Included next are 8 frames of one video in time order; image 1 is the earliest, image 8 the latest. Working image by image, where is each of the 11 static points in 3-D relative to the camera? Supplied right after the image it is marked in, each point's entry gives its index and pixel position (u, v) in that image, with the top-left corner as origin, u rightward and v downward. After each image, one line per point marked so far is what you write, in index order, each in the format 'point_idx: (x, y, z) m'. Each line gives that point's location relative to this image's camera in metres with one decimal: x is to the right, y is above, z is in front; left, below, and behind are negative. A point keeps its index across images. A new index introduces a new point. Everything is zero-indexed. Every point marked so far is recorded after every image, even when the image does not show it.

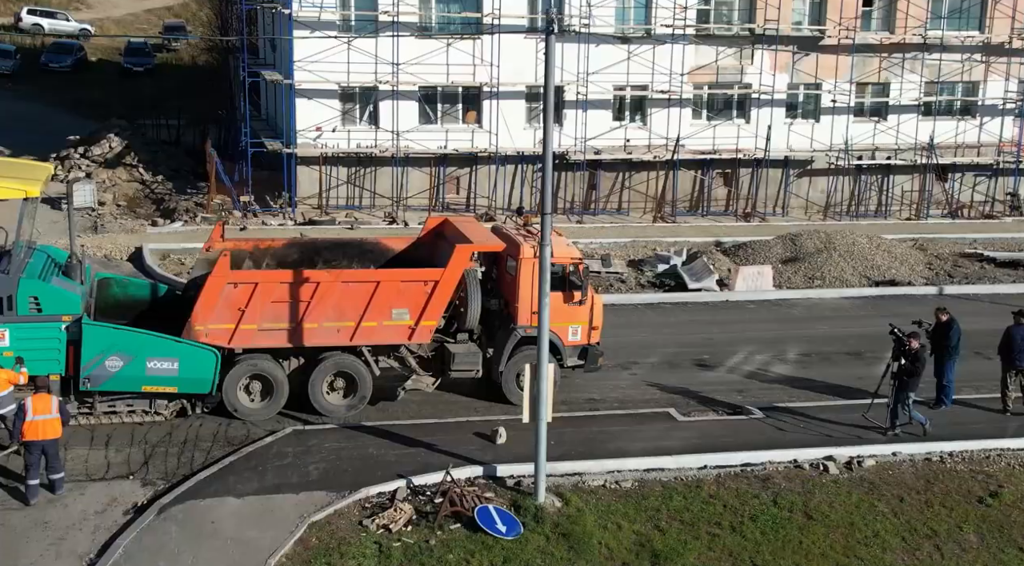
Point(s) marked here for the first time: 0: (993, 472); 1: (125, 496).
0: (+5.6, -2.2, +13.6) m
1: (-4.2, -2.3, +12.4) m
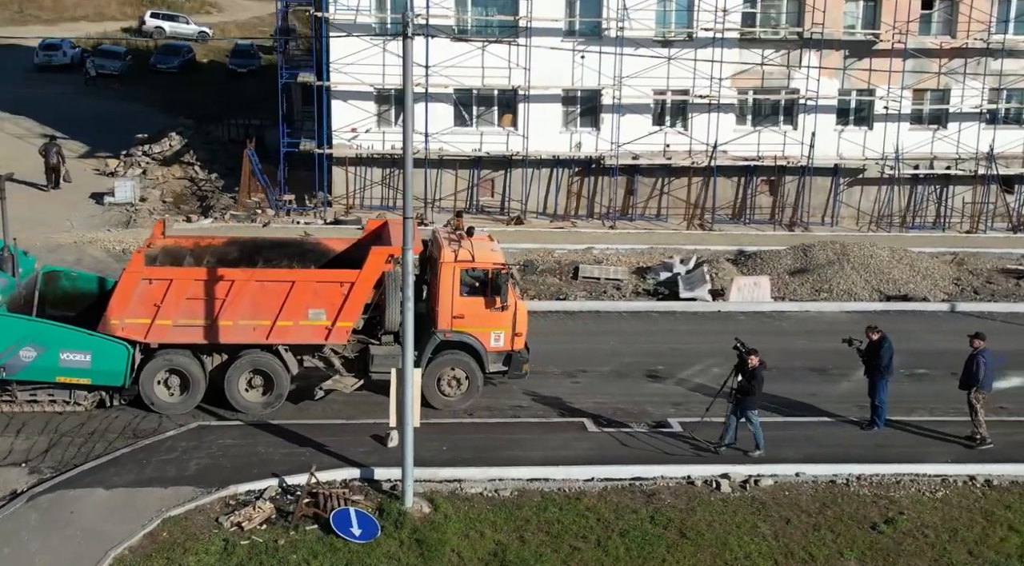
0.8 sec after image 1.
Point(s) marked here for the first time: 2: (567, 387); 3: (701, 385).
0: (+4.3, -2.4, +12.9) m
1: (-5.6, -2.3, +12.9) m
2: (+0.8, -1.5, +16.7) m
3: (+2.7, -1.5, +16.9) m
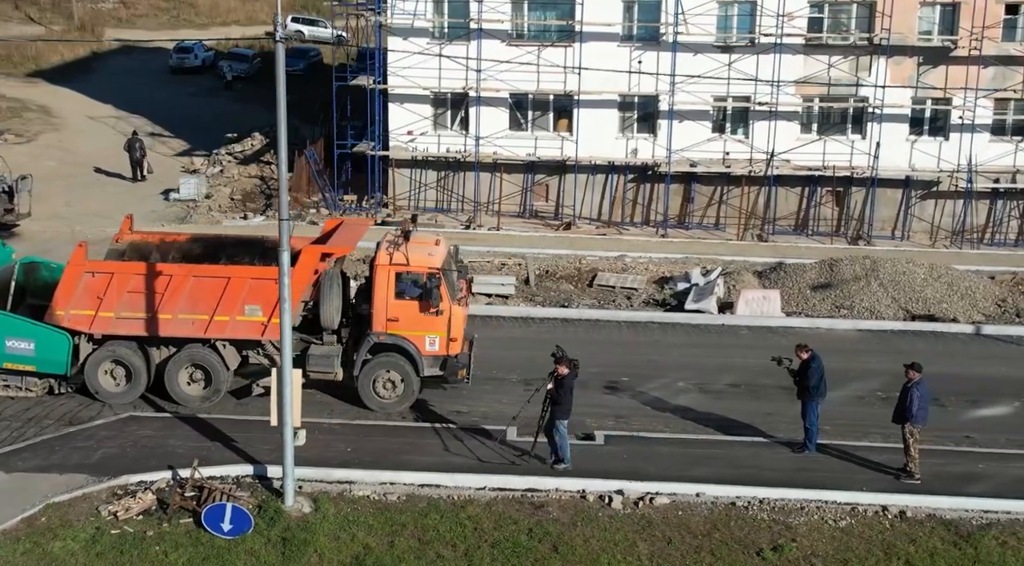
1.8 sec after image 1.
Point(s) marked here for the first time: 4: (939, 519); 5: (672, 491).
0: (+3.0, -2.6, +12.3) m
1: (-6.8, -2.1, +13.5) m
2: (+0.1, -1.6, +16.5) m
3: (+2.0, -1.6, +16.4) m
4: (+4.5, -2.5, +12.4) m
5: (+1.8, -2.3, +12.9) m
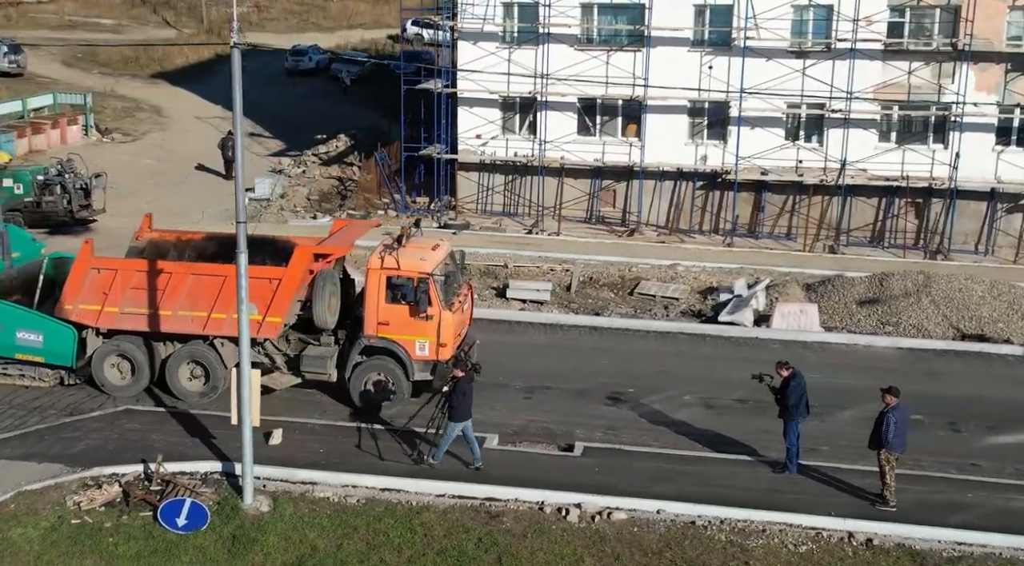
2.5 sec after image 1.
0: (+2.5, -2.7, +11.9) m
1: (-7.1, -2.0, +14.2) m
2: (0.0, -1.7, +16.4) m
3: (+2.0, -1.8, +16.1) m
4: (+4.0, -2.7, +11.8) m
5: (+1.3, -2.4, +12.6) m
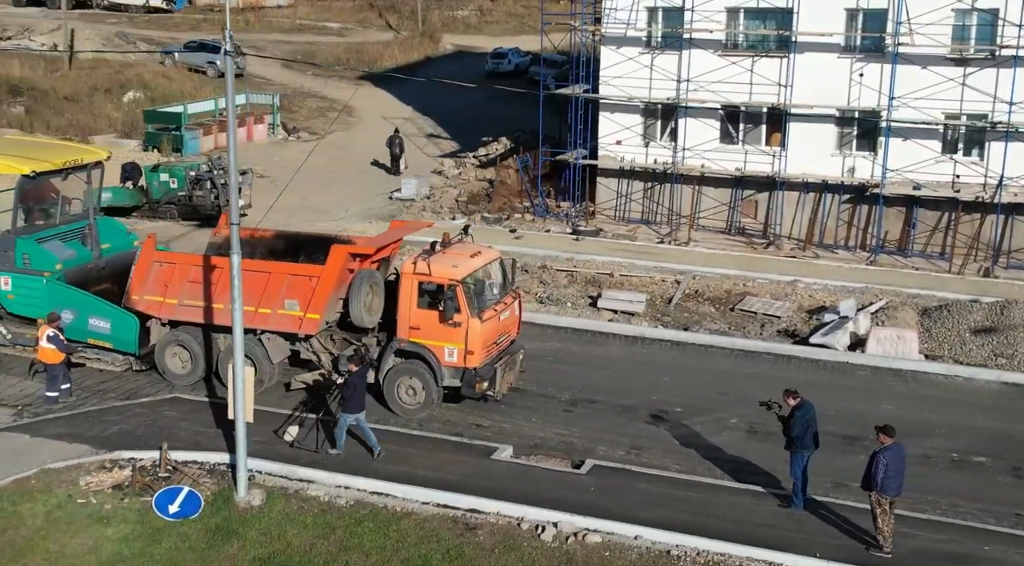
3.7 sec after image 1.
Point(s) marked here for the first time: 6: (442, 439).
0: (+2.0, -2.9, +11.3) m
1: (-6.9, -1.9, +15.4) m
2: (+0.6, -1.8, +16.2) m
3: (+2.4, -2.0, +15.5) m
4: (+3.5, -3.0, +10.9) m
5: (+1.0, -2.6, +12.2) m
6: (-0.9, -2.0, +14.7) m
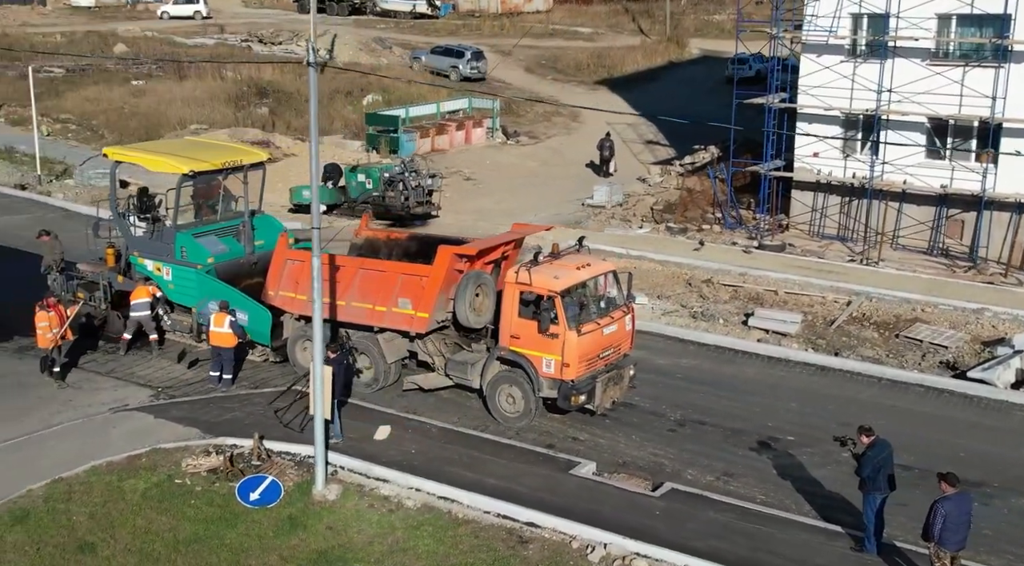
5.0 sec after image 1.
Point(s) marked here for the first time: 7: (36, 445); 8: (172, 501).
0: (+2.3, -3.2, +10.8) m
1: (-5.5, -1.7, +16.7) m
2: (+2.0, -2.0, +15.9) m
3: (+3.6, -2.3, +14.8) m
4: (+3.7, -3.3, +10.1) m
5: (+1.5, -2.8, +11.9) m
6: (+0.2, -2.1, +14.7) m
7: (-6.2, -2.1, +15.2) m
8: (-4.0, -2.5, +13.6) m
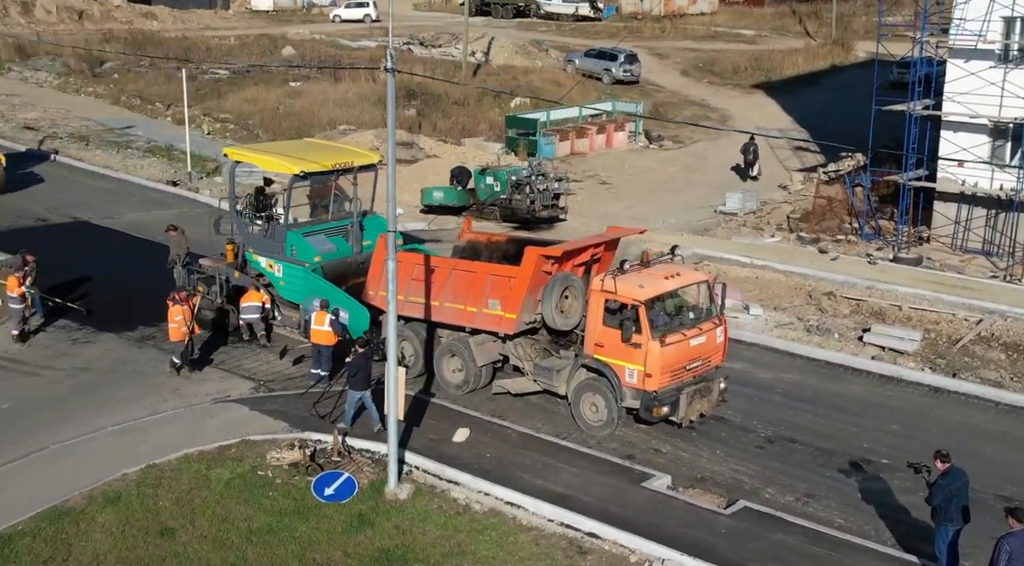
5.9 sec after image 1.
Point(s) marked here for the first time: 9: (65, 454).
0: (+2.6, -3.3, +10.4) m
1: (-4.2, -1.7, +17.3) m
2: (+3.1, -2.2, +15.5) m
3: (+4.5, -2.5, +14.2) m
4: (+3.9, -3.5, +9.5) m
5: (+2.0, -2.9, +11.6) m
6: (+1.2, -2.2, +14.5) m
7: (-5.1, -2.0, +16.0) m
8: (-3.1, -2.5, +14.0) m
9: (-5.9, -2.3, +15.4) m
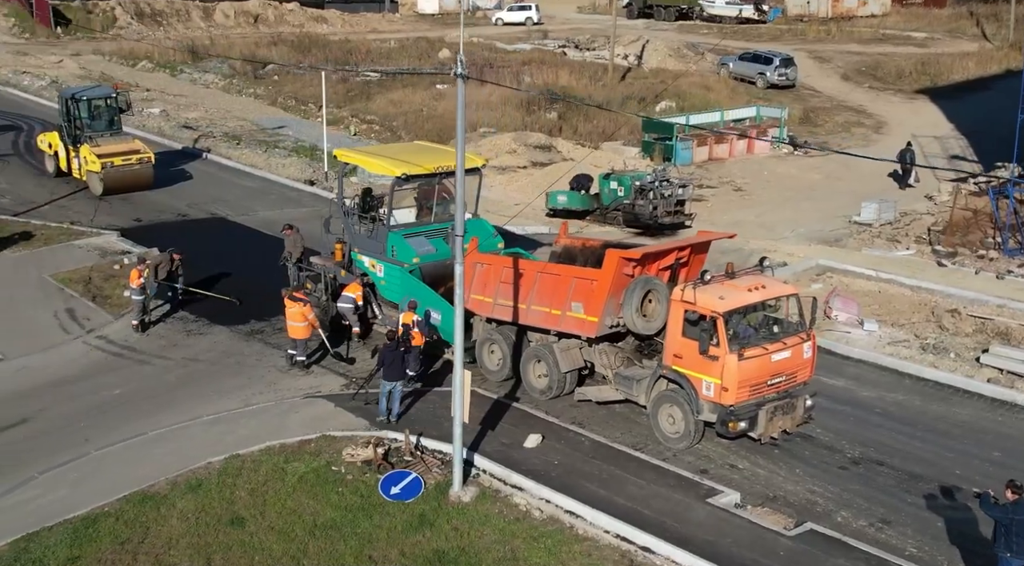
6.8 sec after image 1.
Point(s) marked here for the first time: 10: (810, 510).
0: (+2.9, -3.5, +9.9) m
1: (-2.9, -1.6, +17.8) m
2: (+4.0, -2.4, +14.9) m
3: (+5.3, -2.7, +13.5) m
4: (+4.0, -3.7, +8.9) m
5: (+2.4, -3.1, +11.2) m
6: (+2.0, -2.3, +14.2) m
7: (-4.0, -2.0, +16.6) m
8: (-2.3, -2.5, +14.3) m
9: (-4.9, -2.2, +16.1) m
10: (+3.5, -2.7, +13.5) m
